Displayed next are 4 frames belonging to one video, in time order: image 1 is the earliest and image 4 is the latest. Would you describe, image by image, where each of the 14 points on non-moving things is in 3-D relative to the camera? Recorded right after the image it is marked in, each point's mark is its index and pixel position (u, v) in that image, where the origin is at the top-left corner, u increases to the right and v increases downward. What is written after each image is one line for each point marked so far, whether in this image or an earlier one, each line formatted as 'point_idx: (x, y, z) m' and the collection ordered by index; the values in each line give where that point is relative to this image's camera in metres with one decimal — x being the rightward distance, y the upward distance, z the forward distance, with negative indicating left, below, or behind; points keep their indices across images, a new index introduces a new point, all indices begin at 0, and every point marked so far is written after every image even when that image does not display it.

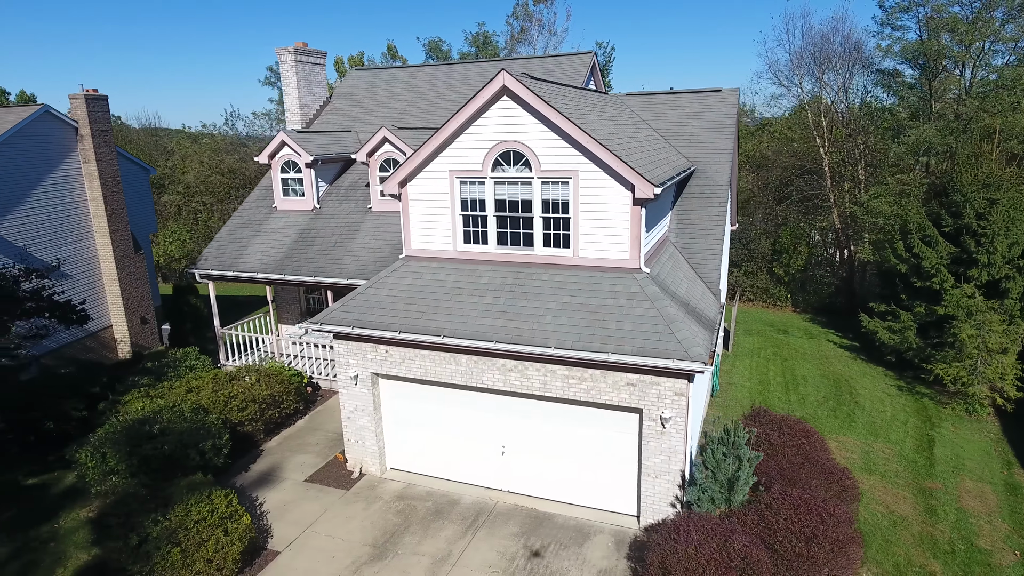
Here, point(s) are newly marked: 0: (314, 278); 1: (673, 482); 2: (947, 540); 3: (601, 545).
0: (-5.1, +0.3, +14.8) m
1: (+2.6, -3.2, +9.5) m
2: (+7.9, -4.6, +10.5) m
3: (+1.5, -4.3, +9.6) m
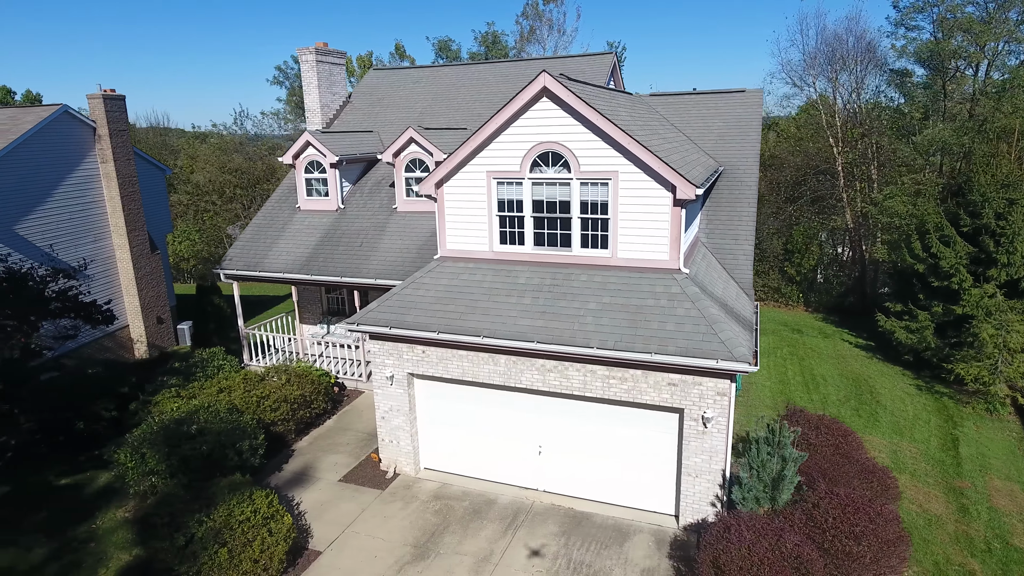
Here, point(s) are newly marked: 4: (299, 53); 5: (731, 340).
0: (-4.4, +0.3, +14.9) m
1: (+3.3, -3.2, +9.5) m
2: (+8.6, -4.6, +10.6) m
3: (+2.2, -4.3, +9.7) m
4: (-7.2, +7.9, +19.5) m
5: (+3.4, -0.8, +8.9) m
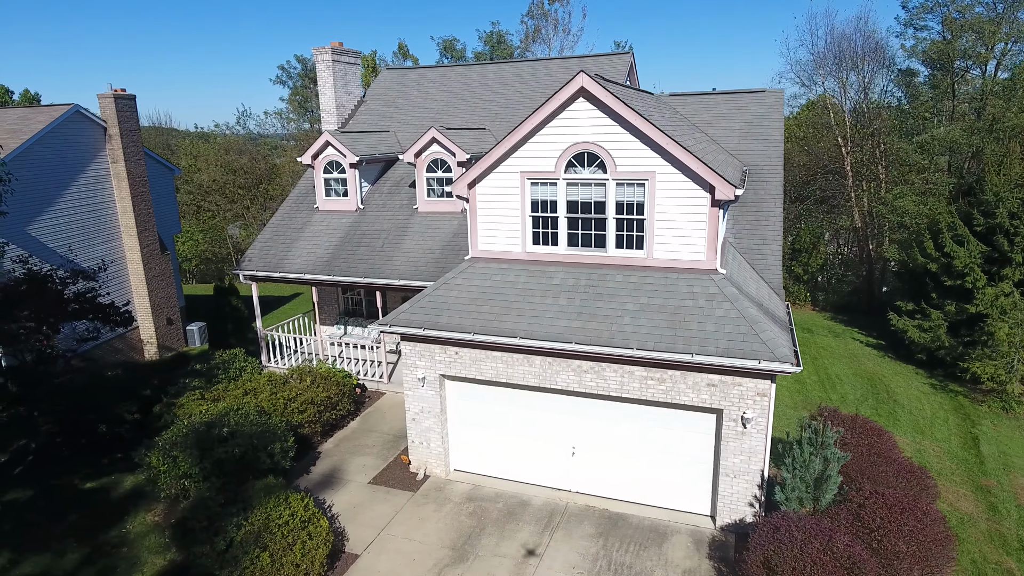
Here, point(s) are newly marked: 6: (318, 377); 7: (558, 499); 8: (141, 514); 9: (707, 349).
0: (-3.8, +0.2, +14.8) m
1: (+4.0, -3.2, +9.5) m
2: (+9.2, -4.6, +10.6) m
3: (+2.8, -4.3, +9.6) m
4: (-6.6, +7.9, +19.4) m
5: (+4.0, -0.8, +8.9) m
6: (-4.7, -2.1, +13.9) m
7: (+0.9, -4.0, +11.0) m
8: (-7.0, -4.3, +10.9) m
9: (+3.0, -1.0, +9.0) m
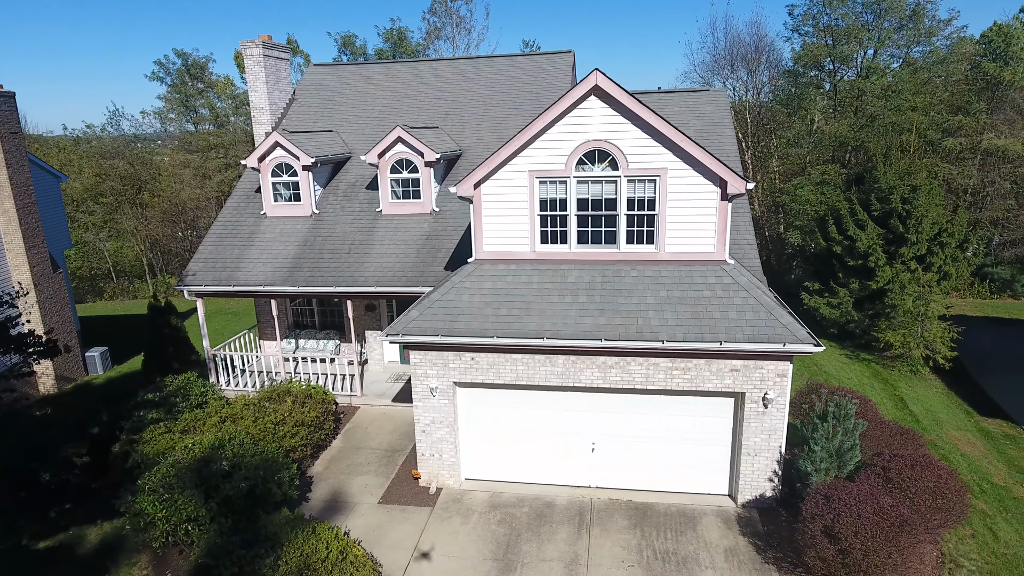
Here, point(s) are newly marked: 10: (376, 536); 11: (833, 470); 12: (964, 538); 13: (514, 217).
0: (-4.2, 0.0, +13.9) m
1: (+4.6, -3.0, +10.1) m
2: (+9.6, -4.1, +12.2) m
3: (+3.5, -4.1, +10.0) m
4: (-8.2, +7.5, +17.8) m
5: (+4.6, -0.6, +9.5) m
6: (-4.8, -2.4, +12.8) m
7: (+1.3, -3.9, +11.0) m
8: (-6.4, -4.7, +9.5) m
9: (+3.6, -0.8, +9.4) m
10: (-2.4, -4.3, +10.1) m
11: (+5.2, -2.9, +9.3) m
12: (+7.5, -4.1, +9.5) m
13: (0.0, +1.4, +11.0) m
